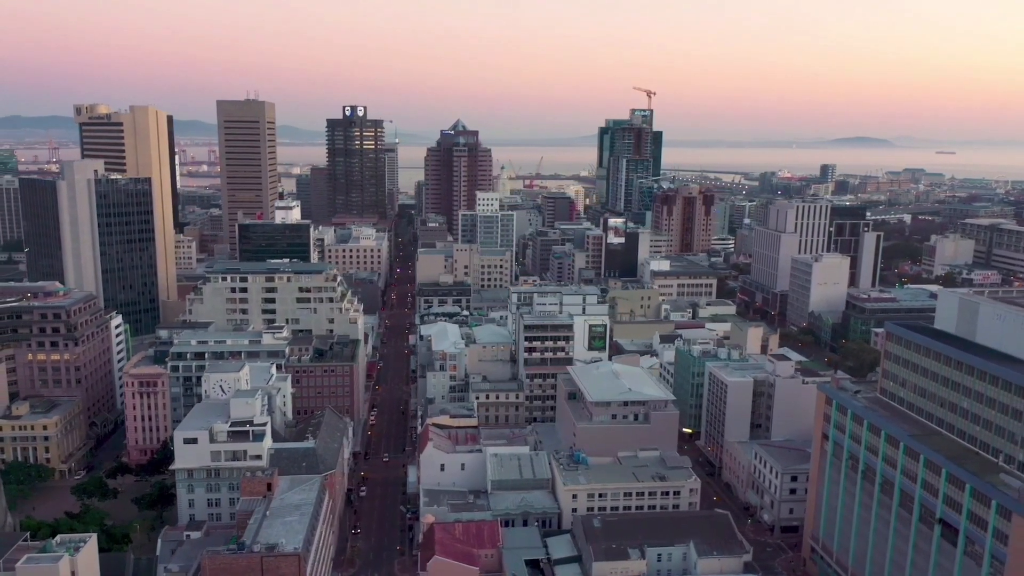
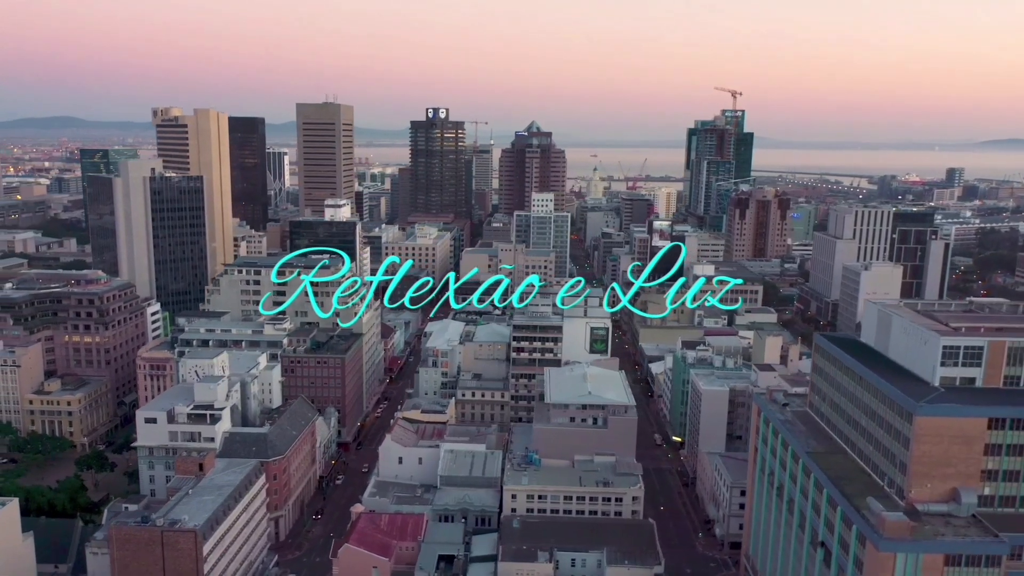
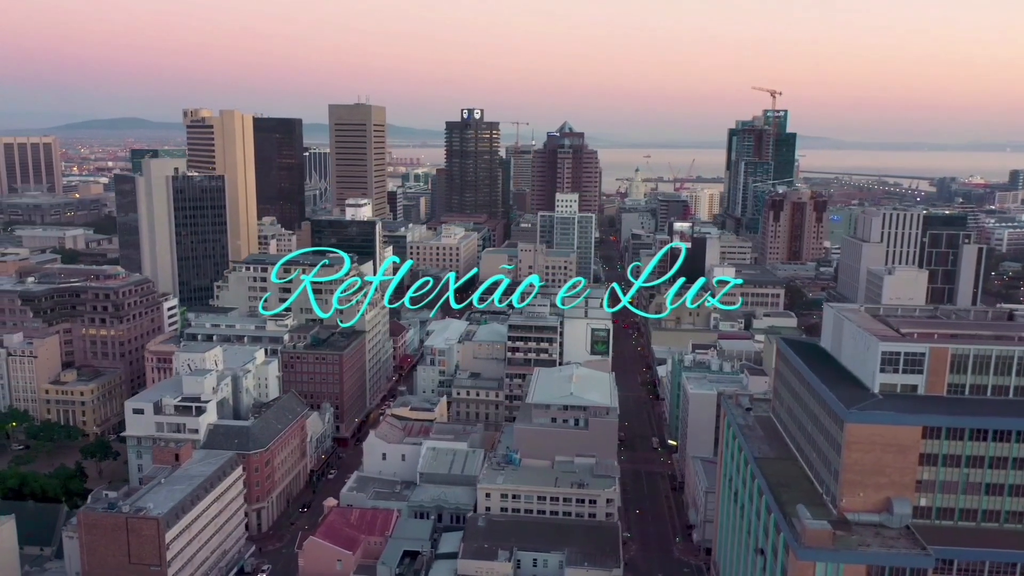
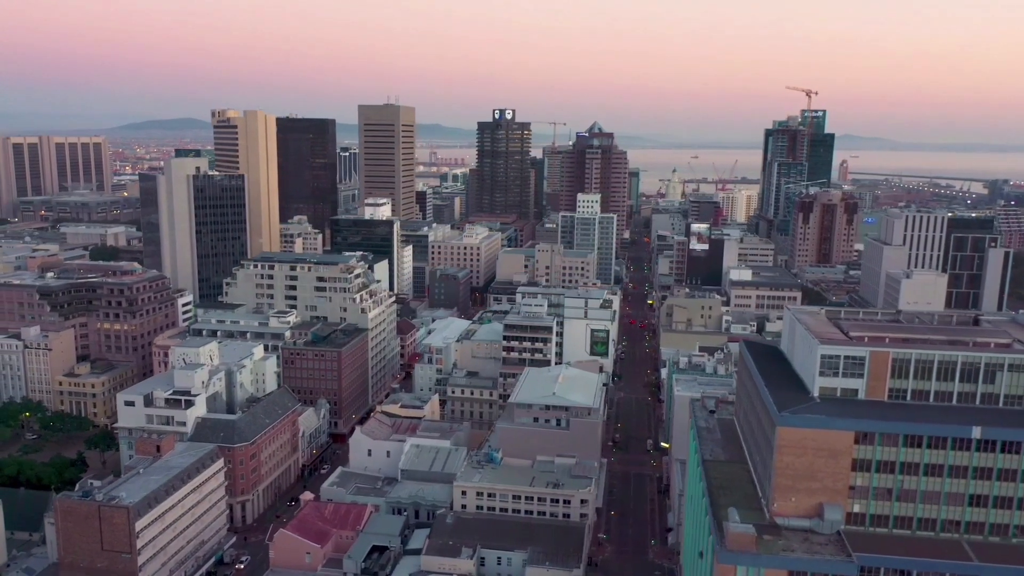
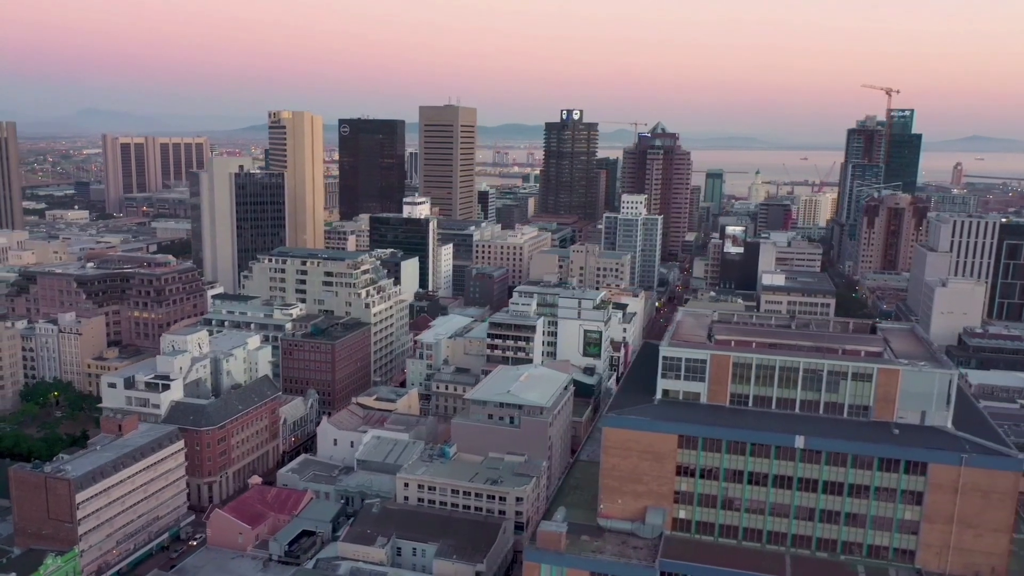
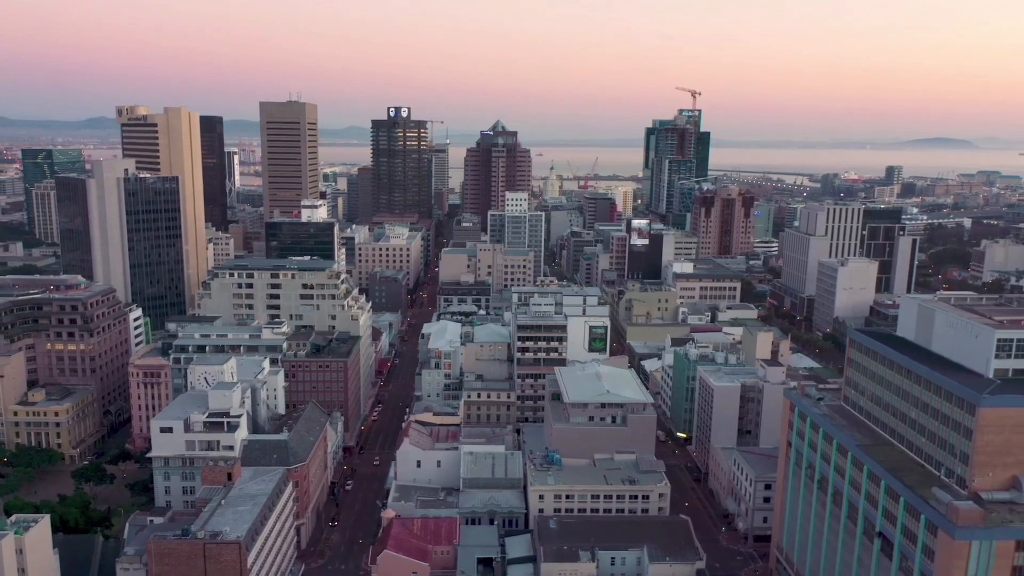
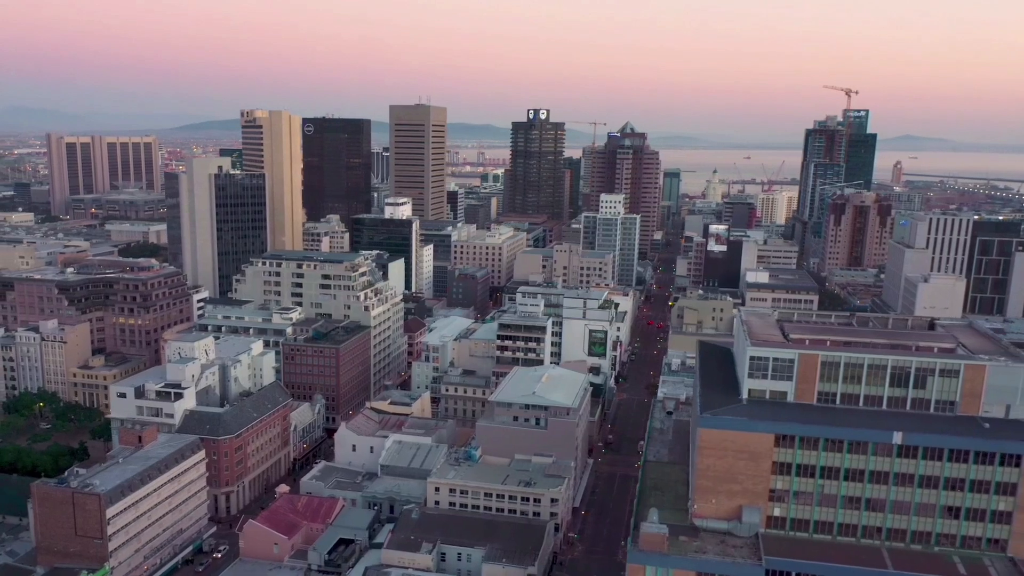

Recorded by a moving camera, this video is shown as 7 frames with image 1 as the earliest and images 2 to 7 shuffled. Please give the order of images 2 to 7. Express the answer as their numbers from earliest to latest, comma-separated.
6, 2, 3, 4, 7, 5
